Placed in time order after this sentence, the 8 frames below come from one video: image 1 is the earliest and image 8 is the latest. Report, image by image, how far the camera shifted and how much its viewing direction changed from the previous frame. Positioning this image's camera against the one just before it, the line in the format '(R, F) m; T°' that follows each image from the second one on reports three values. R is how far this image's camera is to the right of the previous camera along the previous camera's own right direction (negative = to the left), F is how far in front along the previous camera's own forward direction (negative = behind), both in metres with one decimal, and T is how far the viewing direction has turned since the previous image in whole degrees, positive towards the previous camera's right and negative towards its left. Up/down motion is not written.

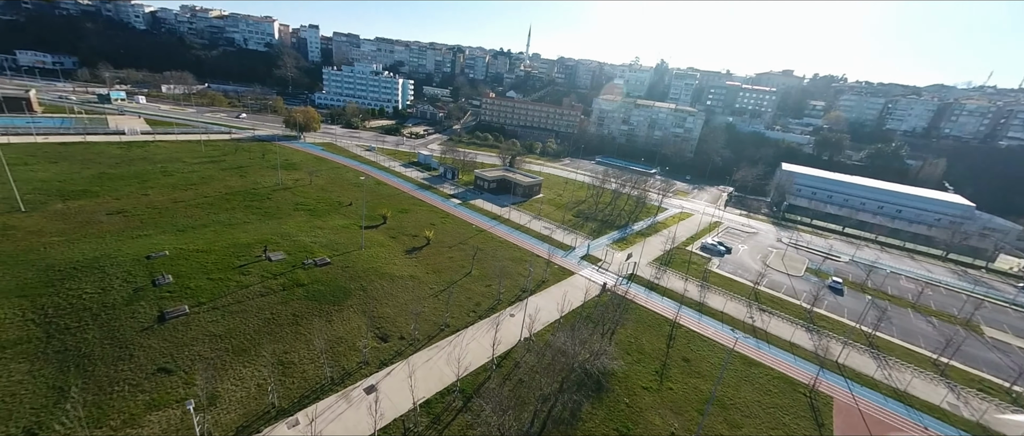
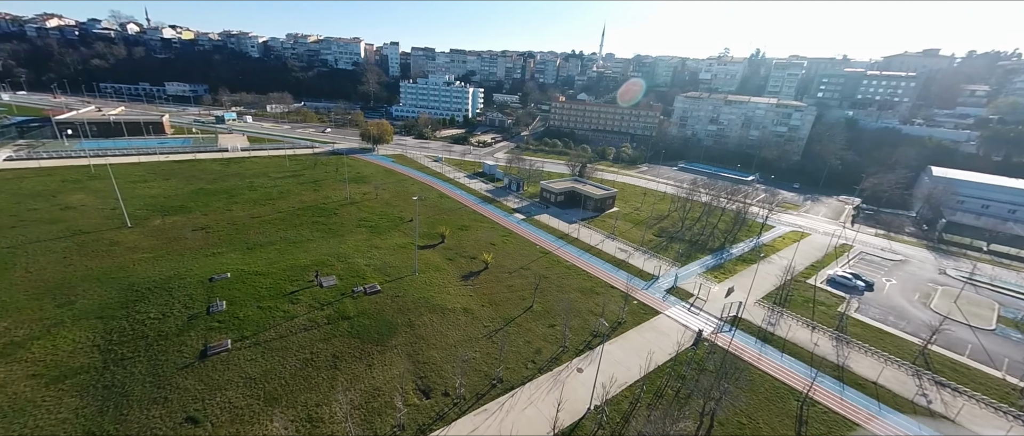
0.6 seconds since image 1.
(0.0, +3.6) m; -11°
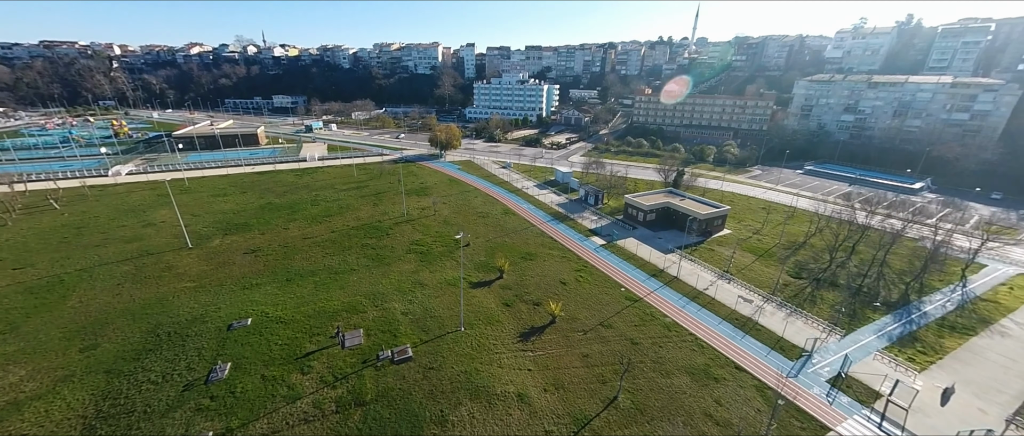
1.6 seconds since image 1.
(-0.1, +6.2) m; -12°
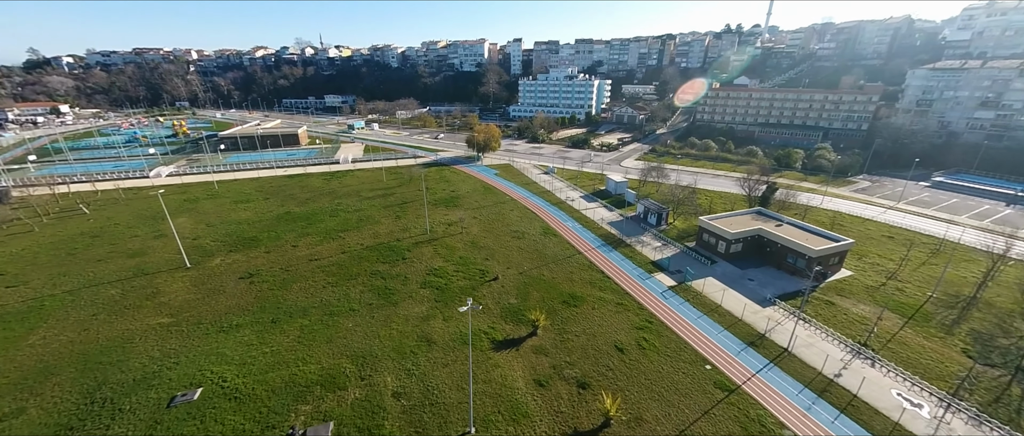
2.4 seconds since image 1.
(+0.2, +6.0) m; -7°
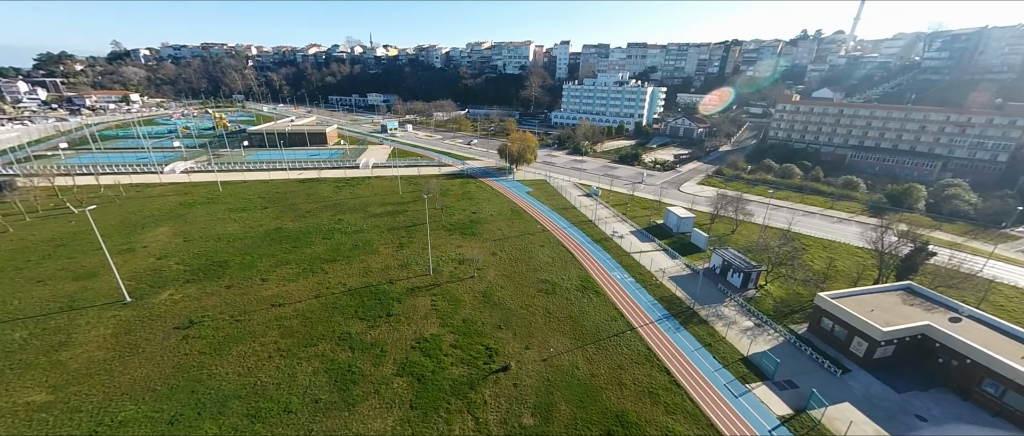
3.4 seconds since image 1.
(+0.3, +7.3) m; -6°
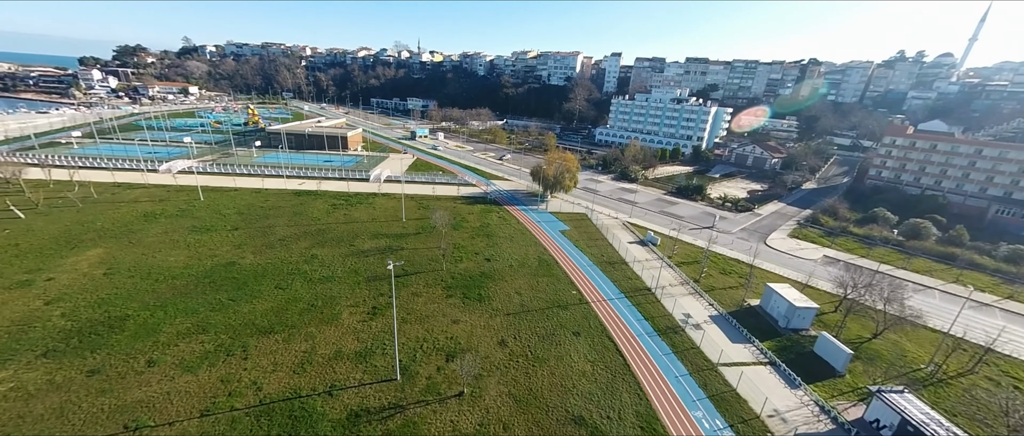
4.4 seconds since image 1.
(+0.2, +8.8) m; -5°
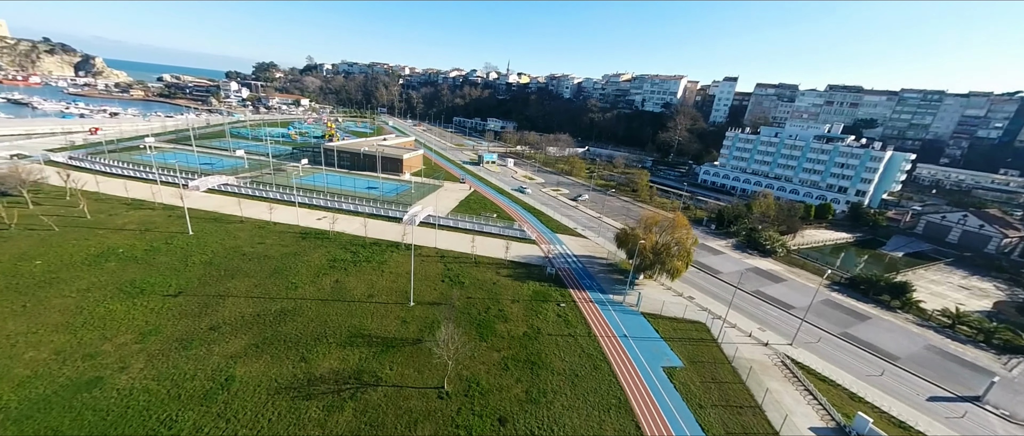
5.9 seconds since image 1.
(-0.2, +12.5) m; -12°
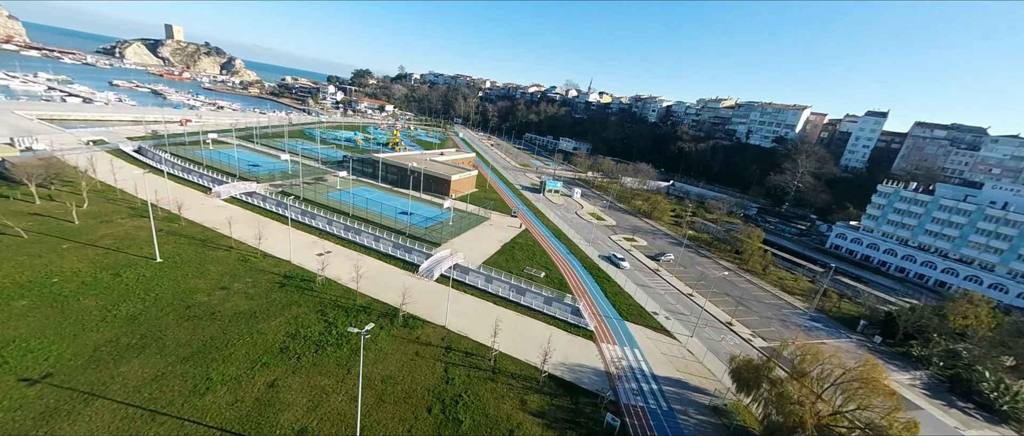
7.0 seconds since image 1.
(+0.4, +9.8) m; -10°
